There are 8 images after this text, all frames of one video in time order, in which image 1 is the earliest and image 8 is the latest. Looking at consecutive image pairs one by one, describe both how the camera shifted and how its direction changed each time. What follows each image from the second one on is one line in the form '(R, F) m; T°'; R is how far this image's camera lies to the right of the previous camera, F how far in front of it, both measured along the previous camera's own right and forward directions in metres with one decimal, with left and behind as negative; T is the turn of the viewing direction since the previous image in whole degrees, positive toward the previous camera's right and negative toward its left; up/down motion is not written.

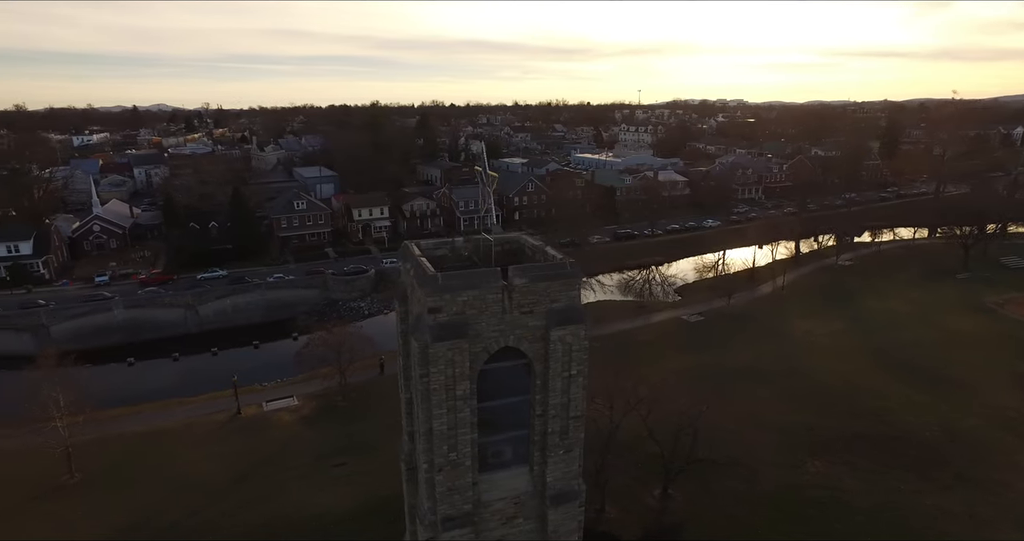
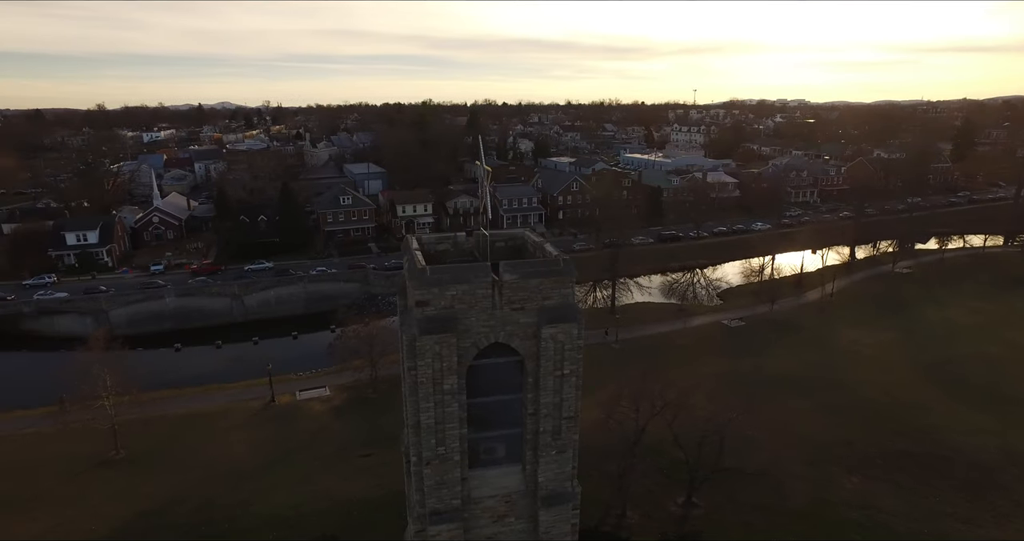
(+0.8, +0.1) m; -5°
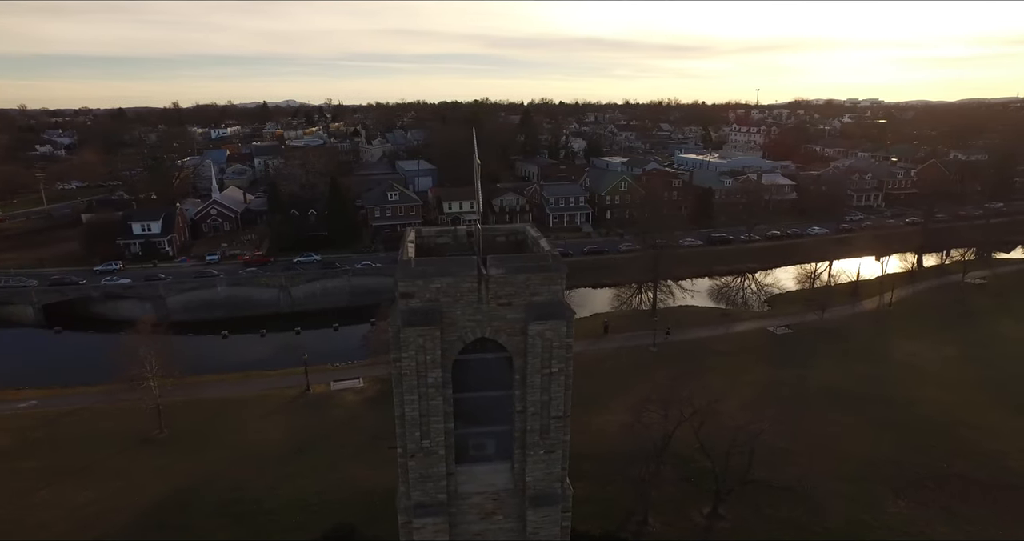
(+0.9, +0.2) m; -5°
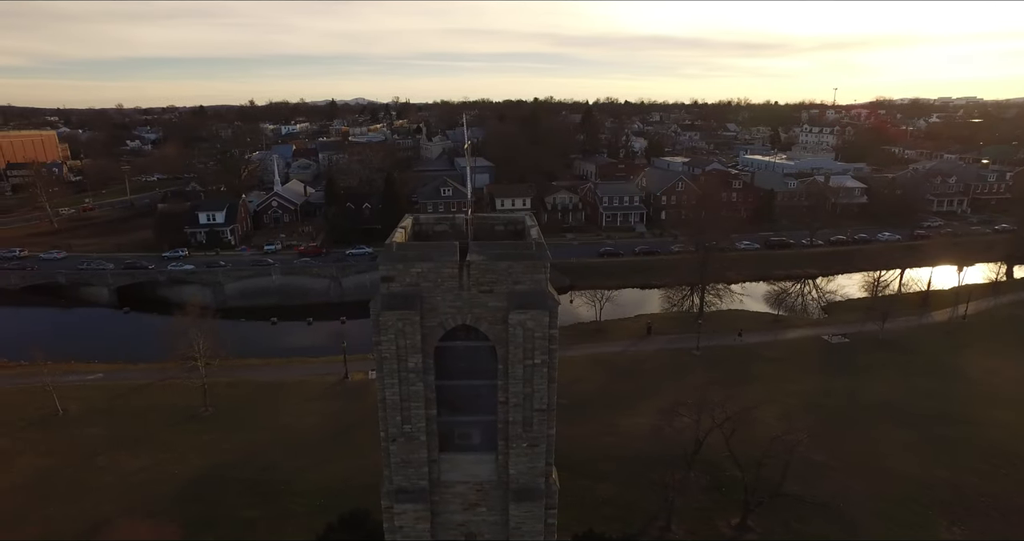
(+1.1, +0.2) m; -6°
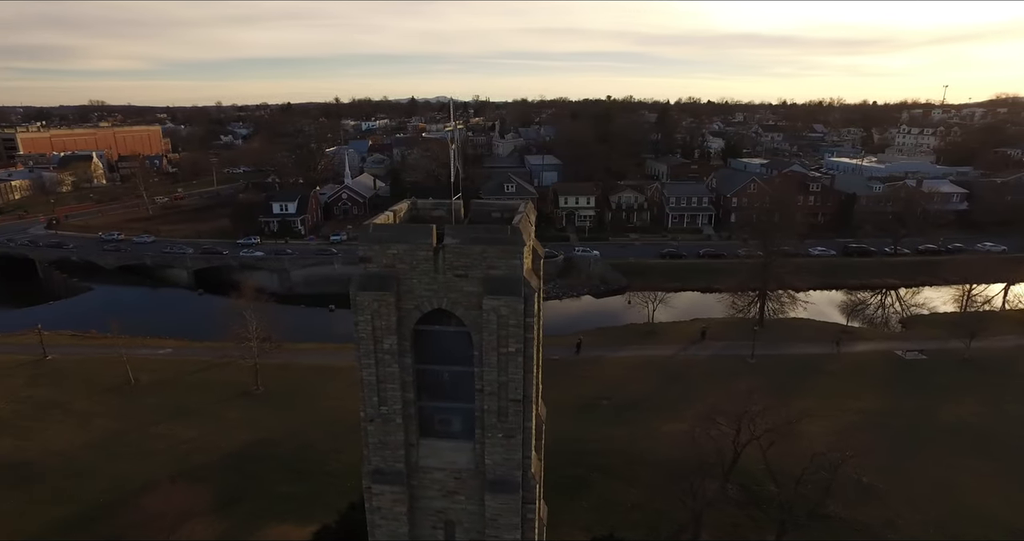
(+1.3, +0.3) m; -7°
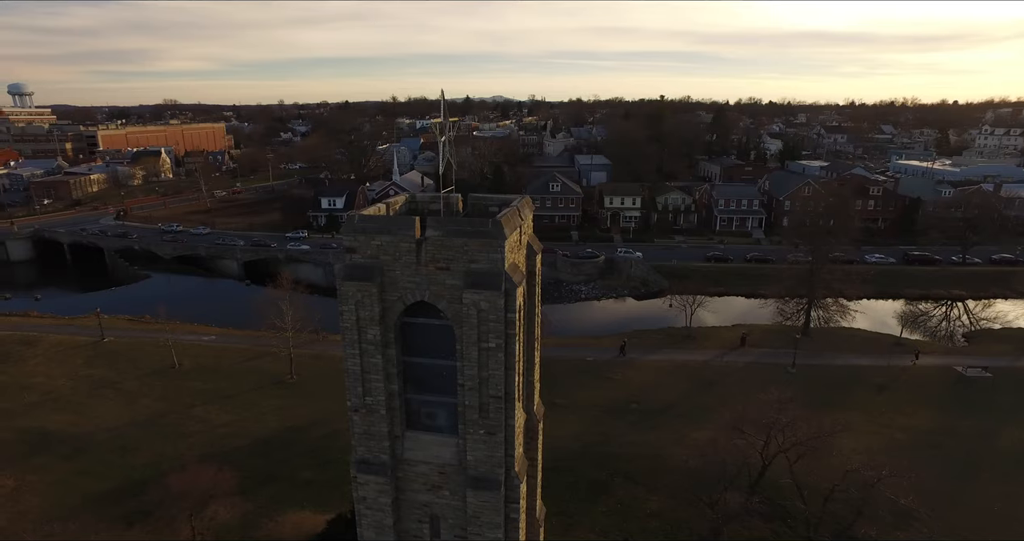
(+0.9, +0.2) m; -5°
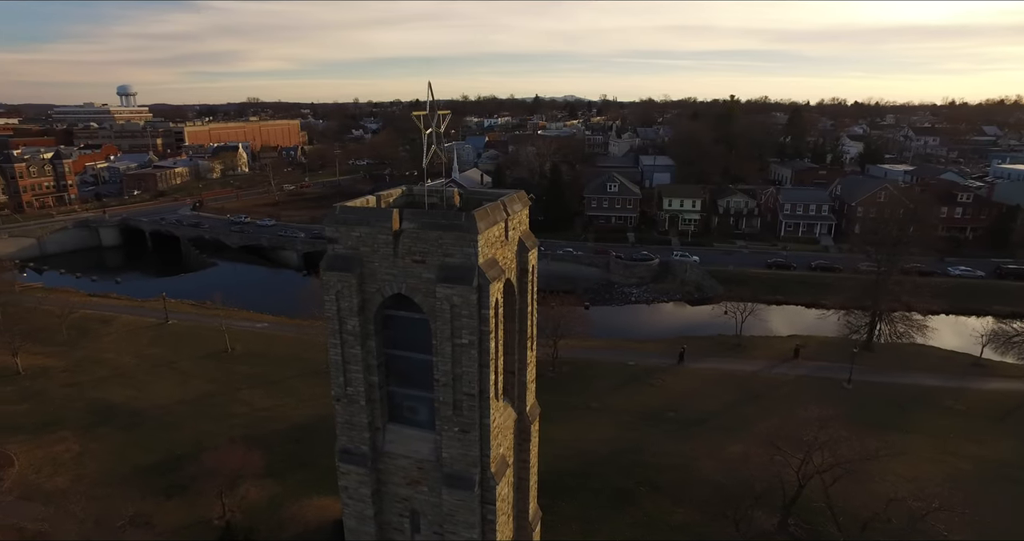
(+1.2, +0.3) m; -7°
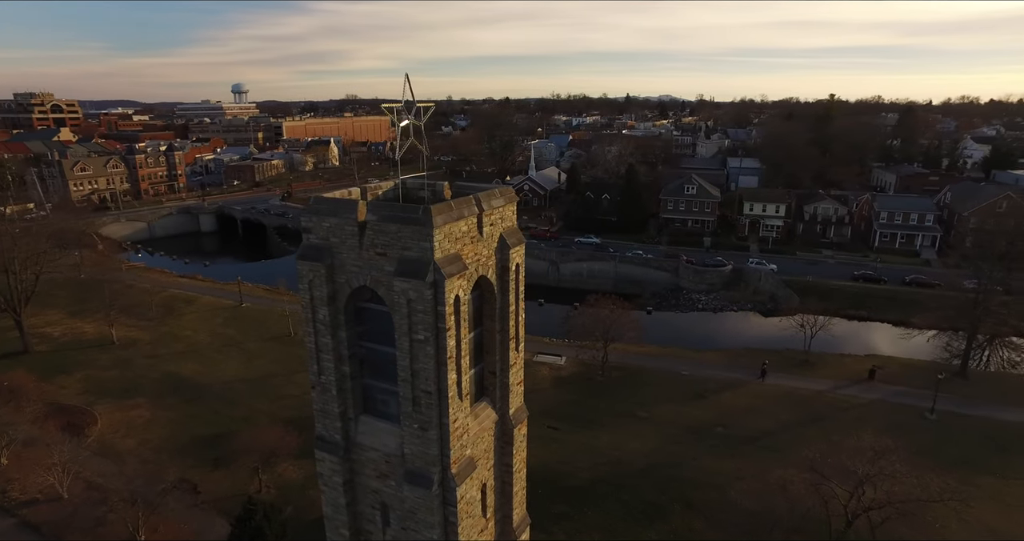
(+1.6, +0.4) m; -9°
